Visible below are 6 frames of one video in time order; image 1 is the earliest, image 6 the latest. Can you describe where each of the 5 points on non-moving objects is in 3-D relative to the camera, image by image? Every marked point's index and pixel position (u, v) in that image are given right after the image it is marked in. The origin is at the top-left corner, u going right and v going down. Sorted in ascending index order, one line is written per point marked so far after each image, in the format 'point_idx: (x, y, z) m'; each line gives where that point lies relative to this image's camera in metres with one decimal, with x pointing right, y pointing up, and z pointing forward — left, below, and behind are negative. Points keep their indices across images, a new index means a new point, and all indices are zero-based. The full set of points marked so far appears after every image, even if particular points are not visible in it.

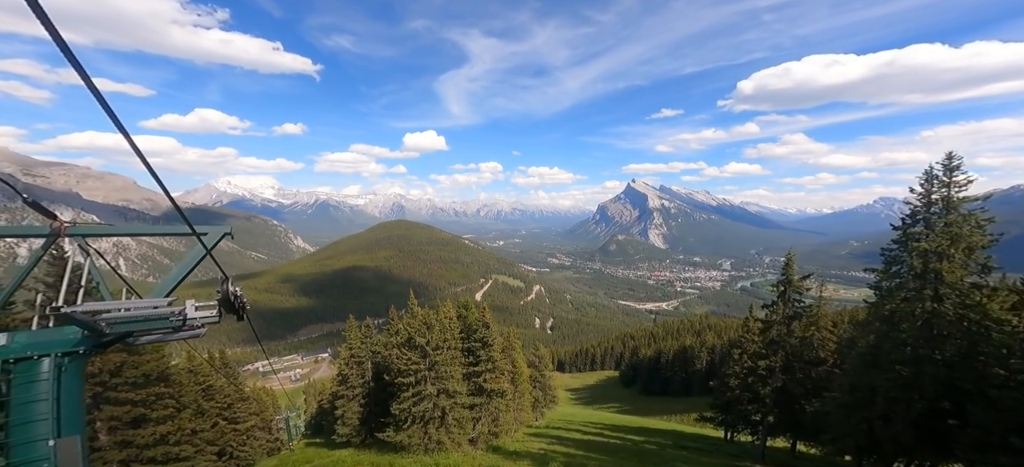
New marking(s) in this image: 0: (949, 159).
0: (+17.7, +2.7, +17.8) m
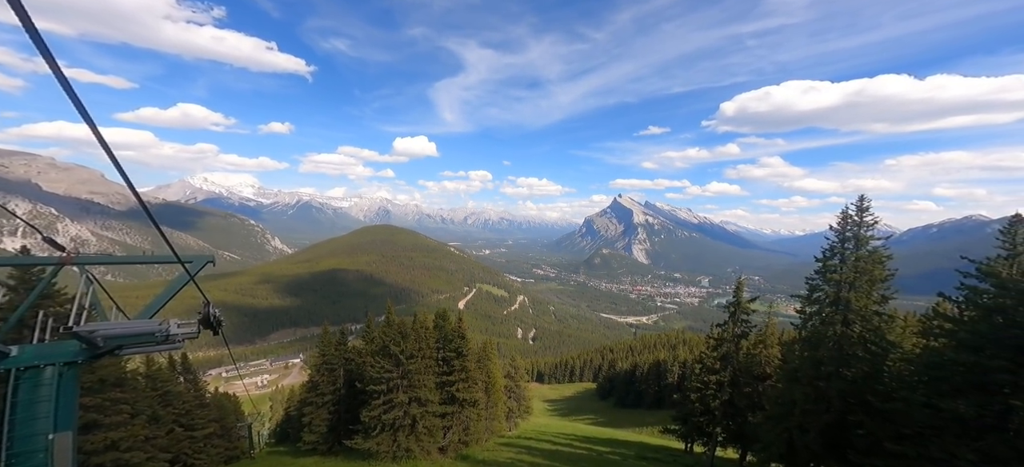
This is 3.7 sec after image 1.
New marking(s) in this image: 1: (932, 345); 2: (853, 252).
0: (+16.0, +1.4, +19.9) m
1: (+15.7, -4.2, +16.2) m
2: (+15.1, -0.9, +19.3) m
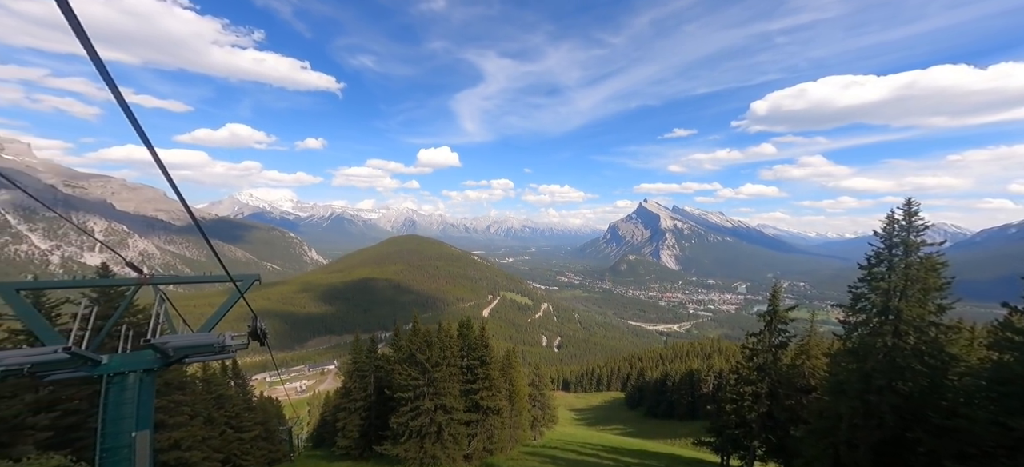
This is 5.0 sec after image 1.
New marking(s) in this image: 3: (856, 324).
0: (+16.8, +1.4, +18.5) m
1: (+16.3, -4.1, +14.6) m
2: (+15.8, -0.9, +17.8) m
3: (+14.8, -3.8, +18.8) m
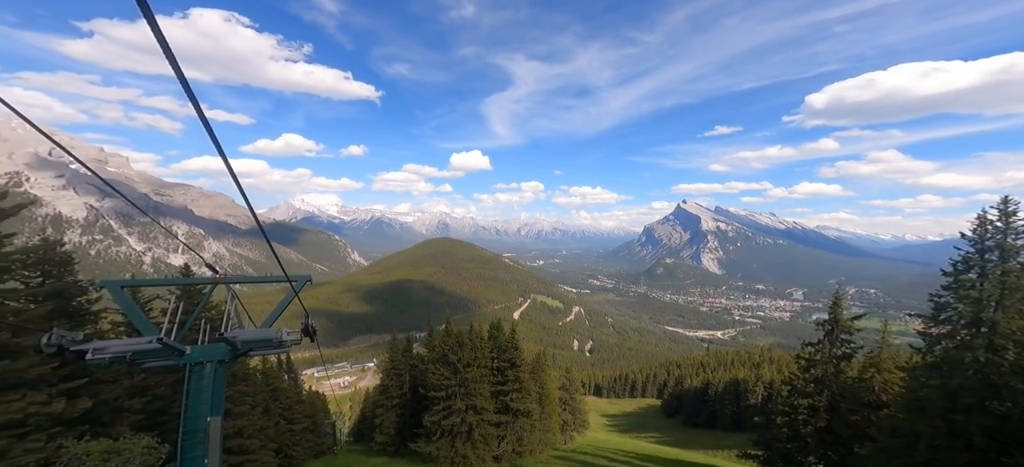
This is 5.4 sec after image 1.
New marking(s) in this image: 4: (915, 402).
0: (+17.4, +1.4, +17.4) m
1: (+16.7, -4.1, +13.6) m
2: (+16.4, -0.9, +16.7) m
3: (+15.4, -3.8, +17.8) m
4: (+14.6, -6.5, +17.7) m
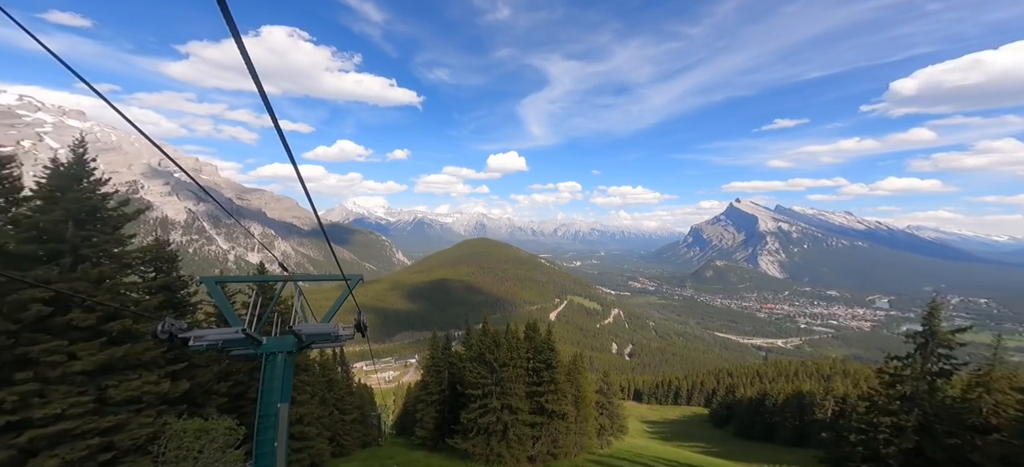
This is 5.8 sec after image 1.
0: (+19.0, +1.3, +16.1) m
1: (+17.9, -4.2, +12.3) m
2: (+17.9, -1.0, +15.5) m
3: (+17.0, -3.9, +16.7) m
4: (+16.1, -6.6, +16.6) m
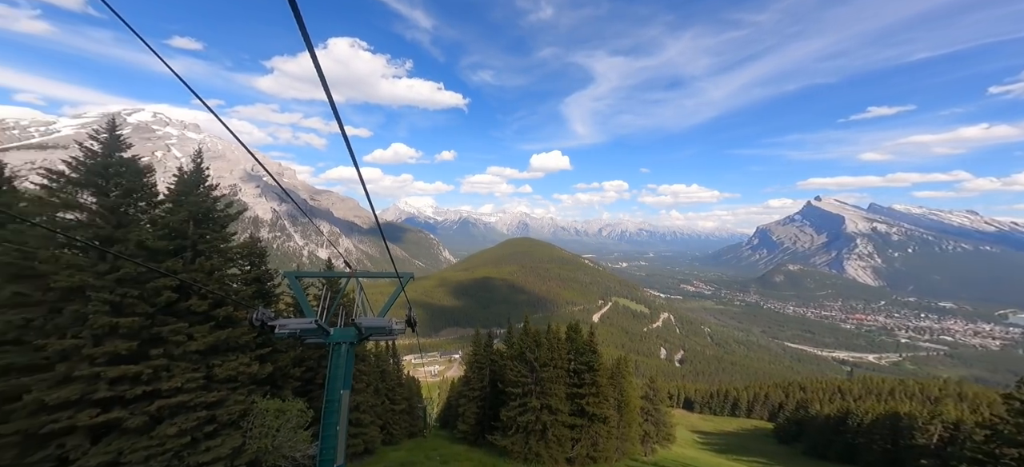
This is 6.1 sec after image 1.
0: (+20.6, +1.0, +14.4) m
1: (+19.0, -4.5, +10.8) m
2: (+19.4, -1.2, +13.9) m
3: (+18.6, -4.2, +15.2) m
4: (+17.7, -6.8, +15.2) m
